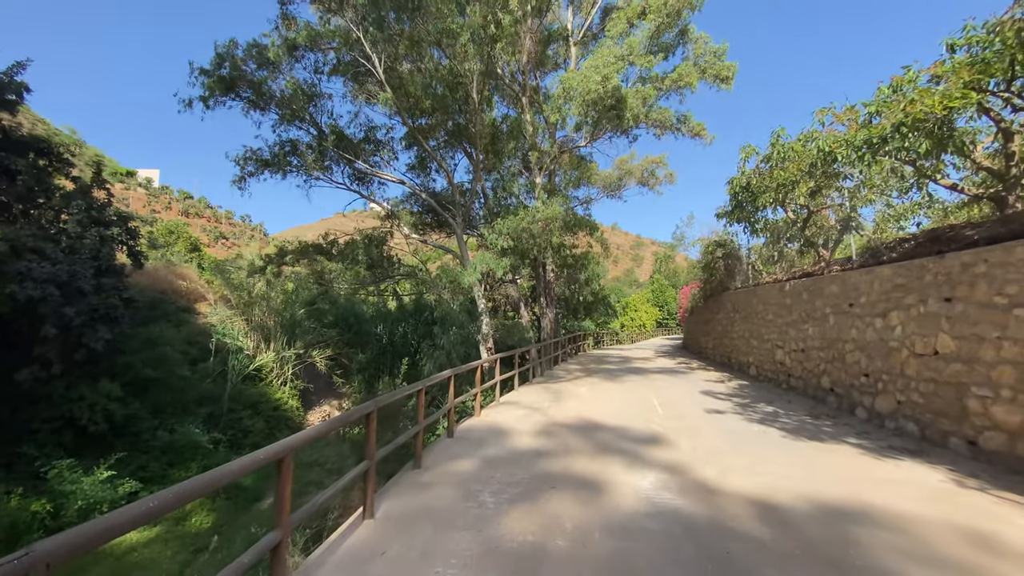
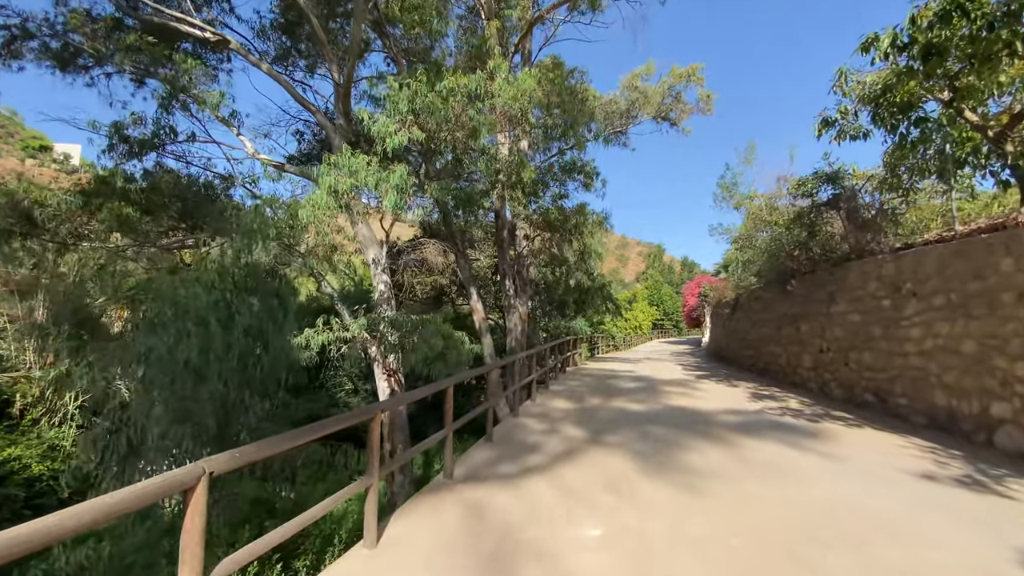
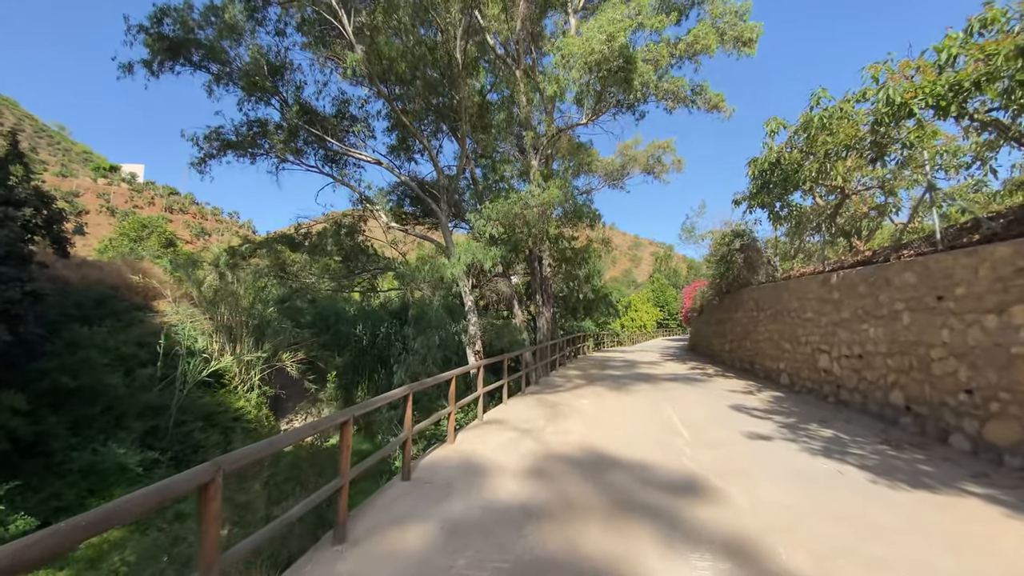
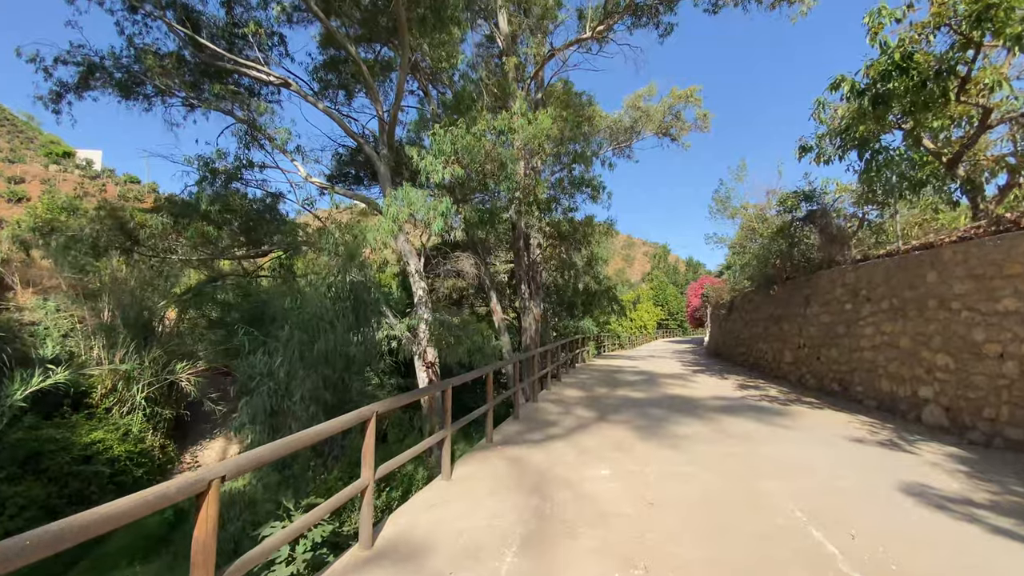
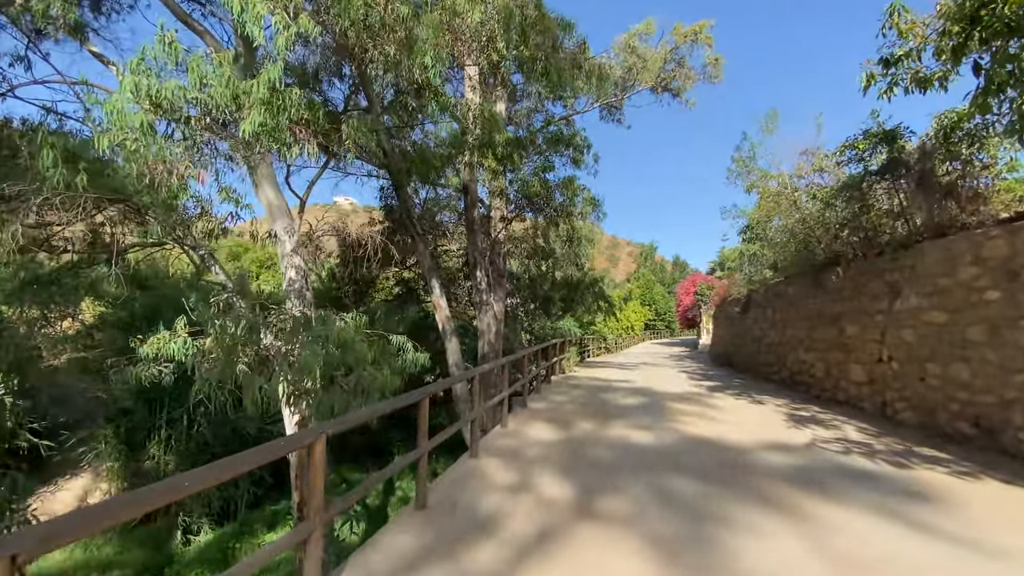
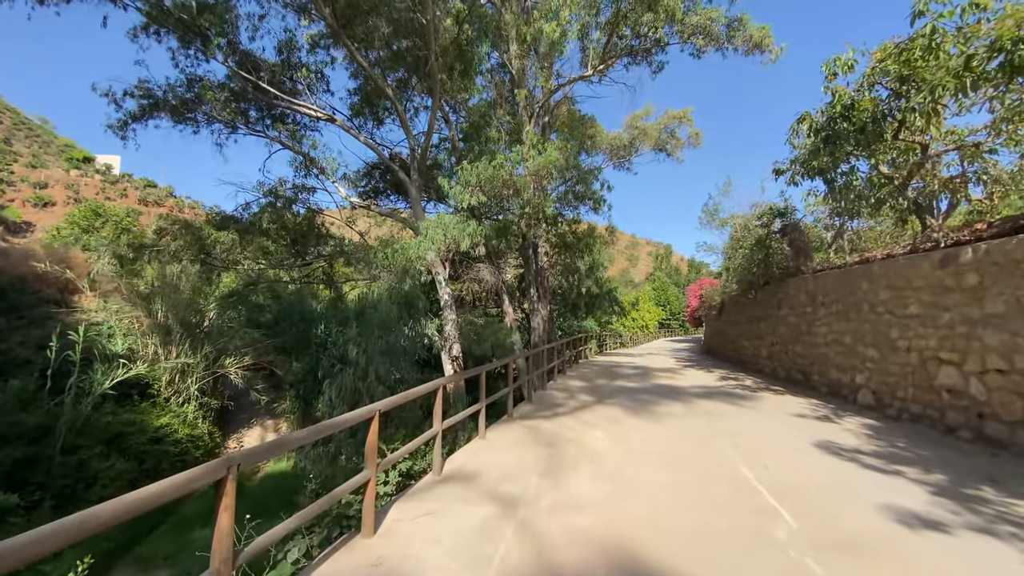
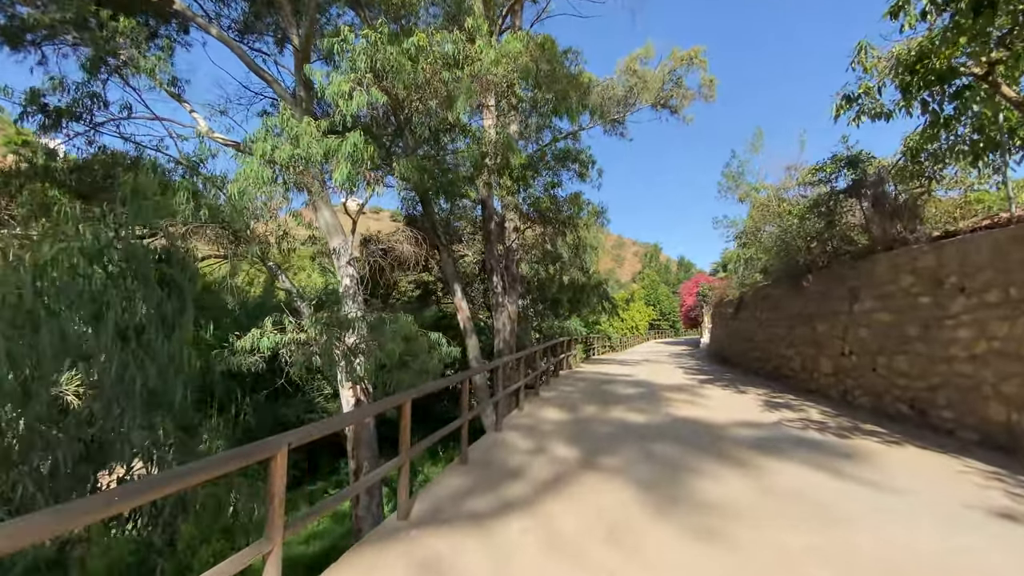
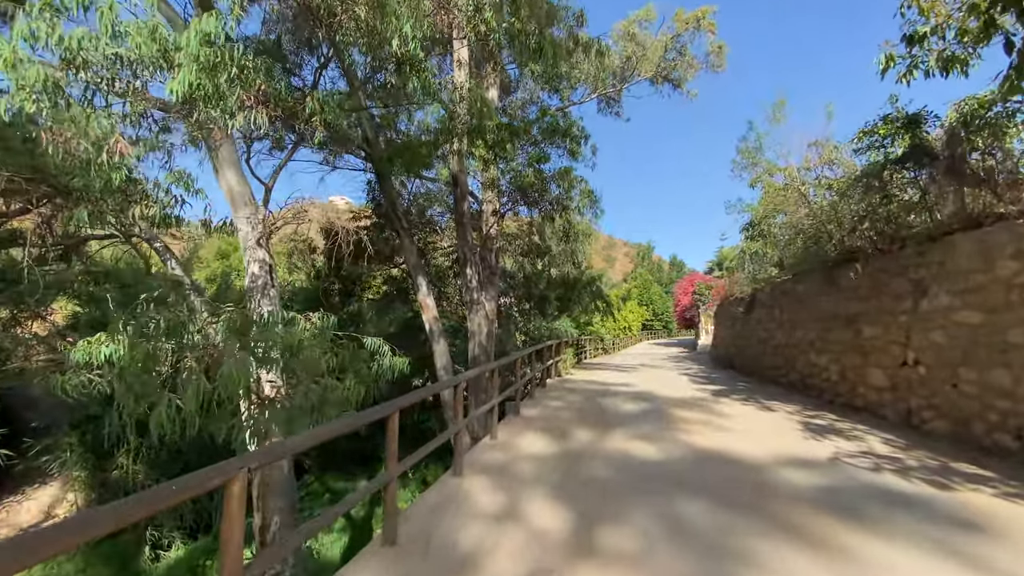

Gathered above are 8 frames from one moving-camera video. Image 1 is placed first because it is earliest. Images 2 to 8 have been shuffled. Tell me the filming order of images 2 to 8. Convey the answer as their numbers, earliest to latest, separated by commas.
3, 6, 4, 2, 7, 5, 8
